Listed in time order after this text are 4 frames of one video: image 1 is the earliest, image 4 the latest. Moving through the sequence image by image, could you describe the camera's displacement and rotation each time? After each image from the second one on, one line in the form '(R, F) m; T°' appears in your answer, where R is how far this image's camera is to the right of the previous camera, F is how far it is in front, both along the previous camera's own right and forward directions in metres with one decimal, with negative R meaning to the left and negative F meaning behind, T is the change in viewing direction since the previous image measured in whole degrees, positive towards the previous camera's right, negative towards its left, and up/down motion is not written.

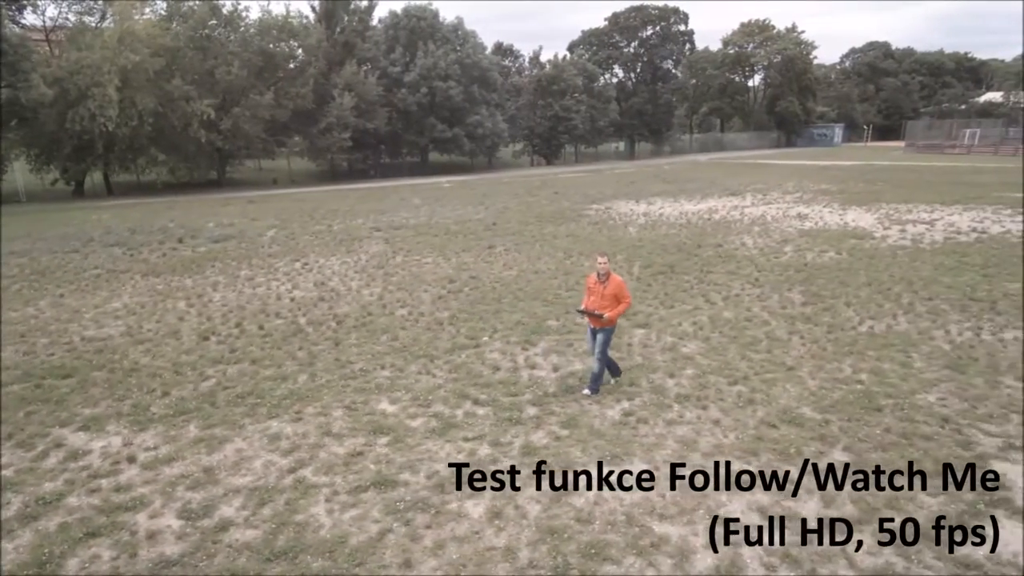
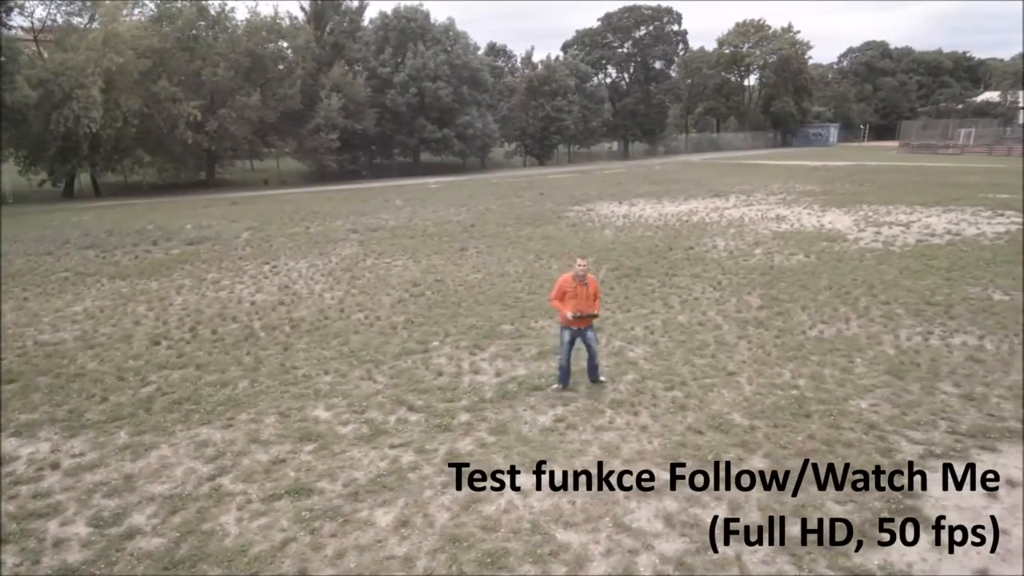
(+0.7, 0.0) m; 0°
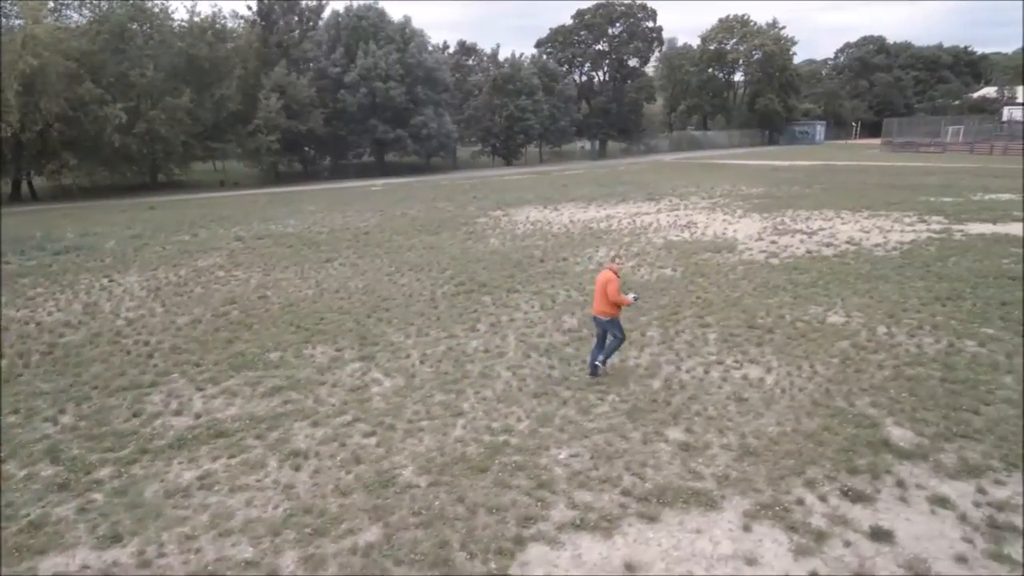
(+3.5, +0.8) m; -1°
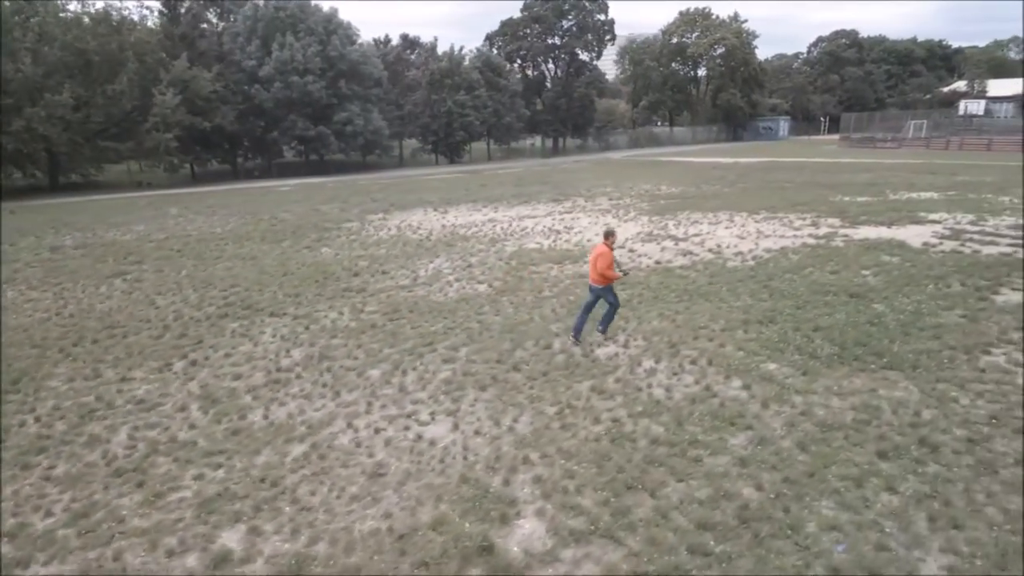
(+3.9, +1.6) m; +1°
